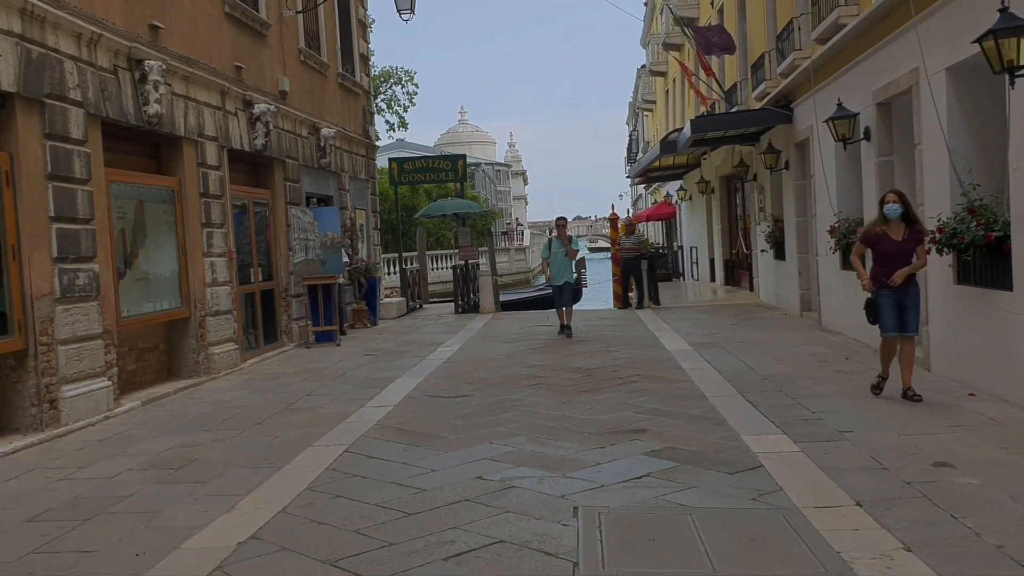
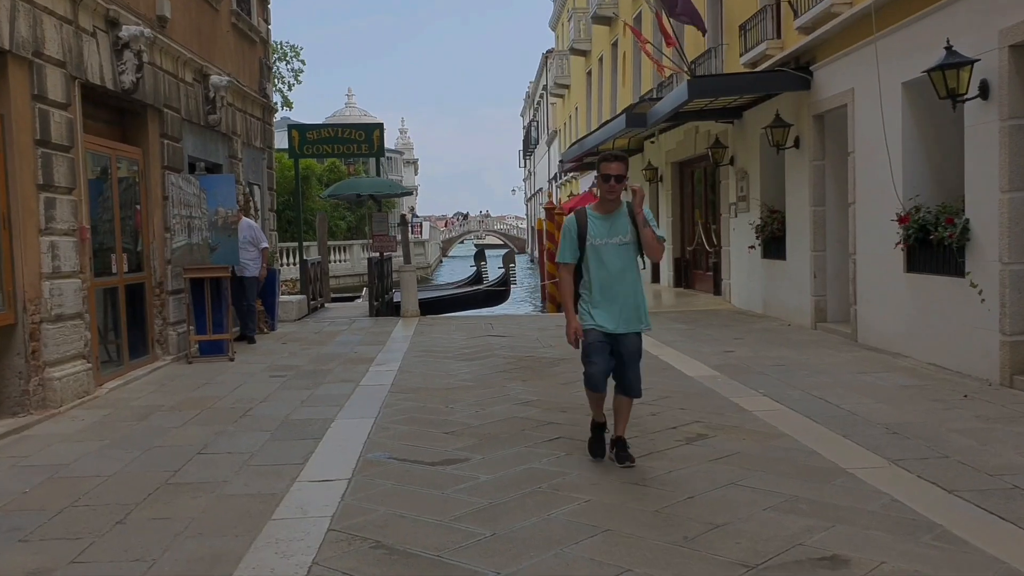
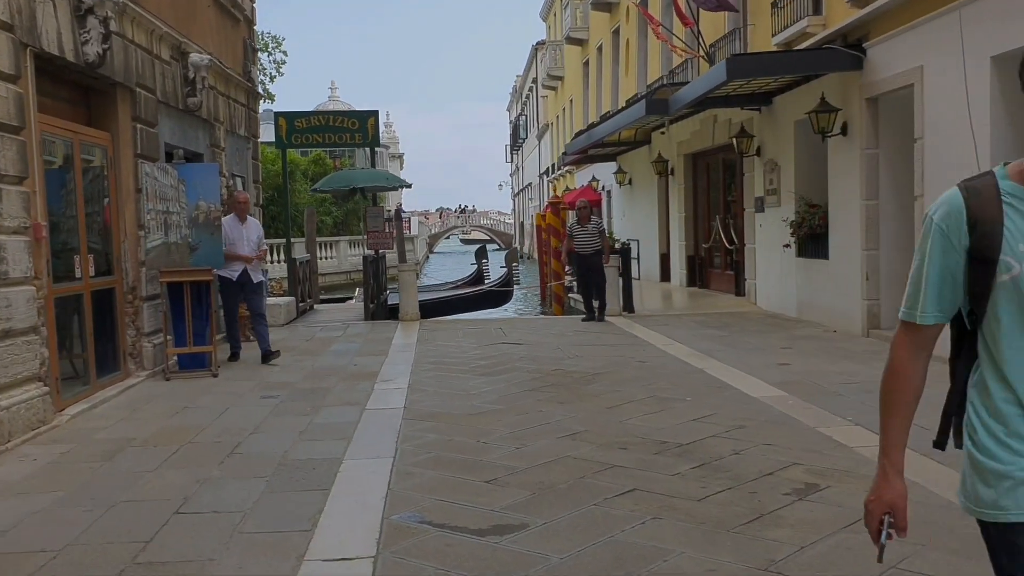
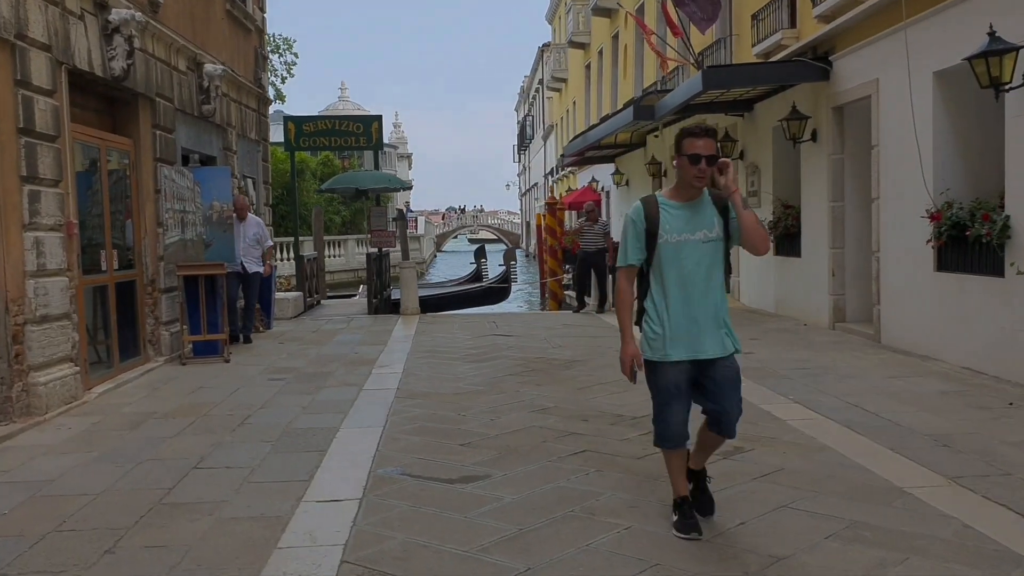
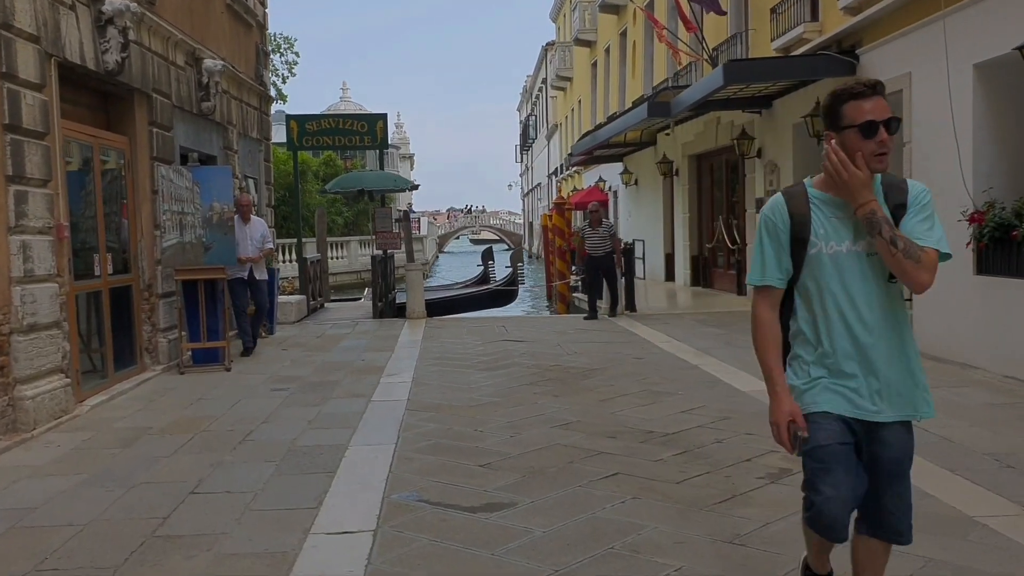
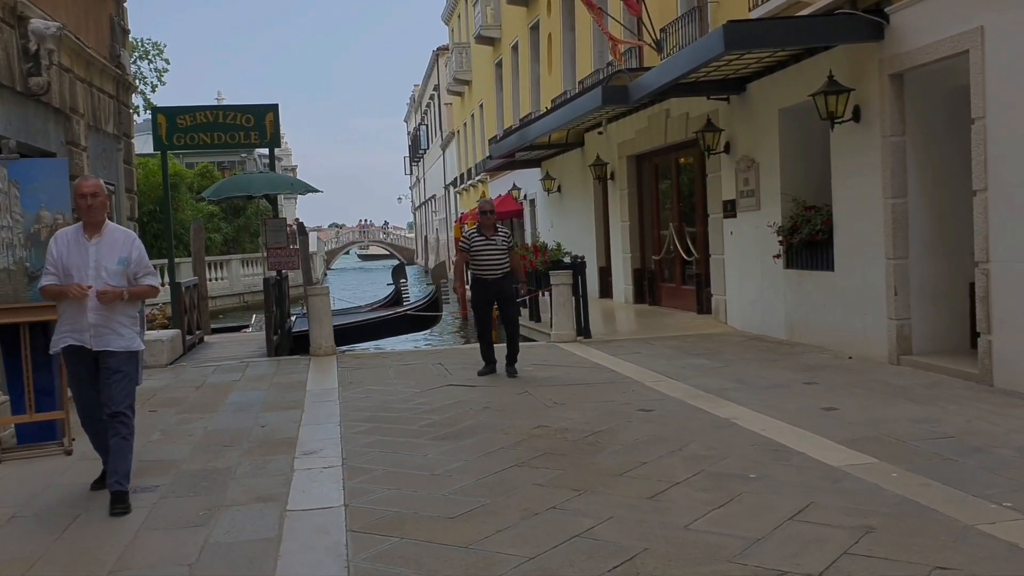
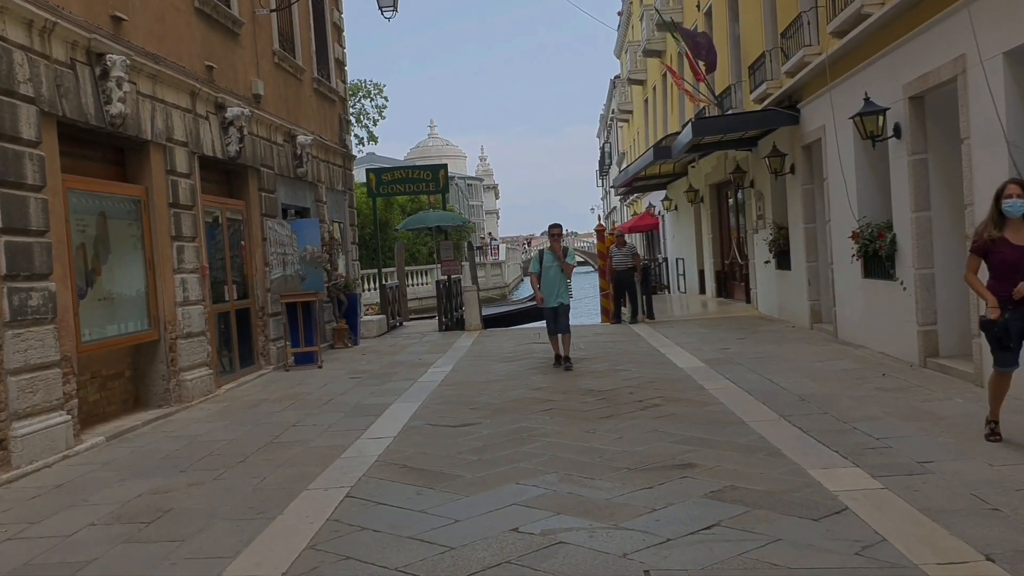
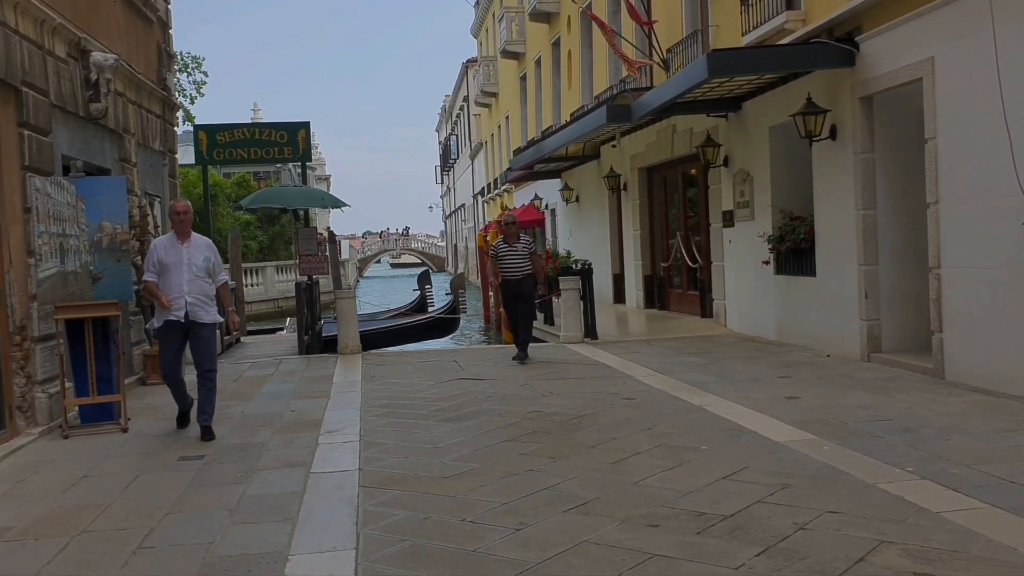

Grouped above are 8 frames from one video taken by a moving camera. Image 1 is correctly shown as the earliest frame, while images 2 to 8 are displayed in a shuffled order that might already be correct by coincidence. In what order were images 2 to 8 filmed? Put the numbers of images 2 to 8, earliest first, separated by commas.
7, 2, 4, 5, 3, 8, 6
